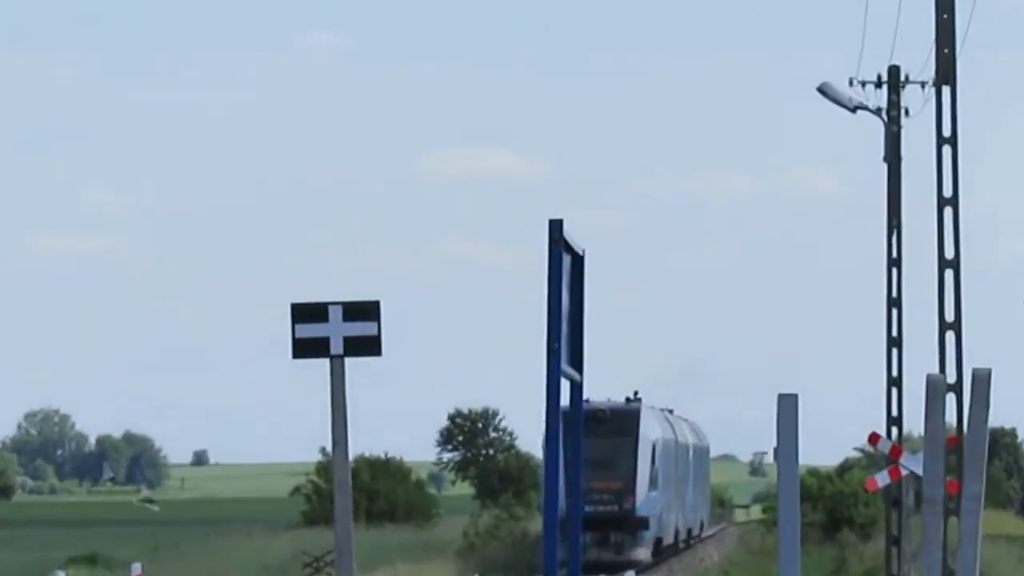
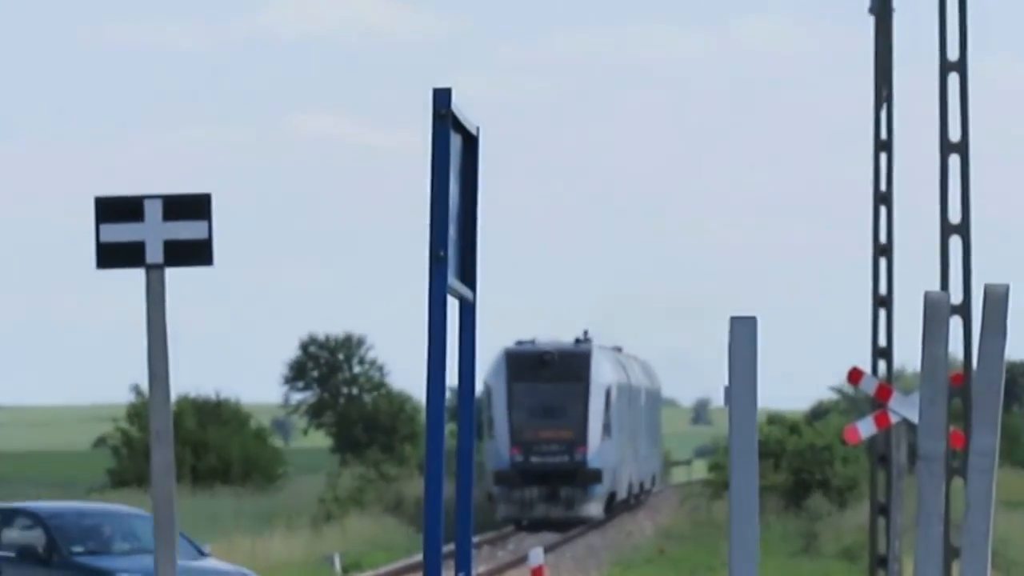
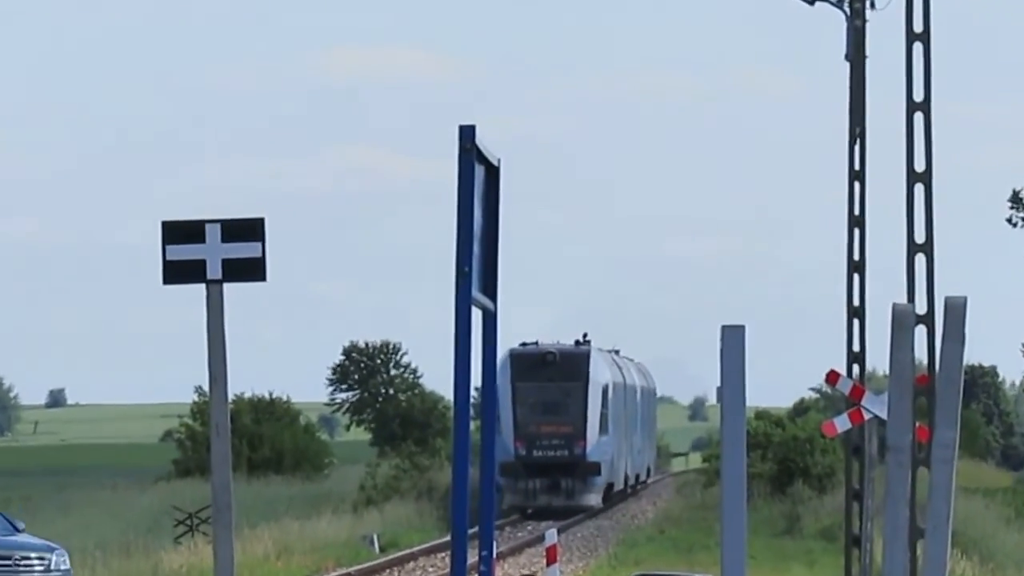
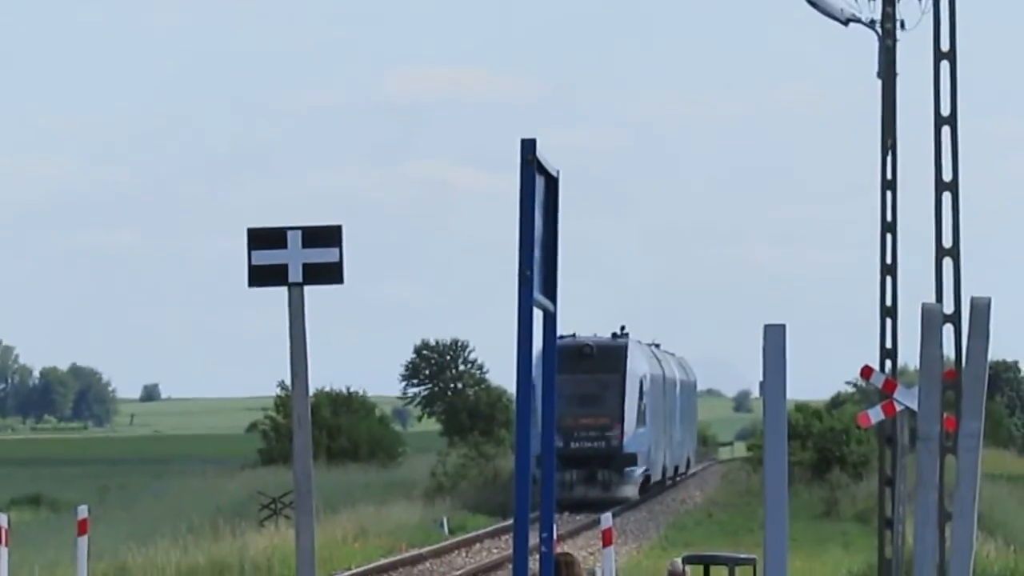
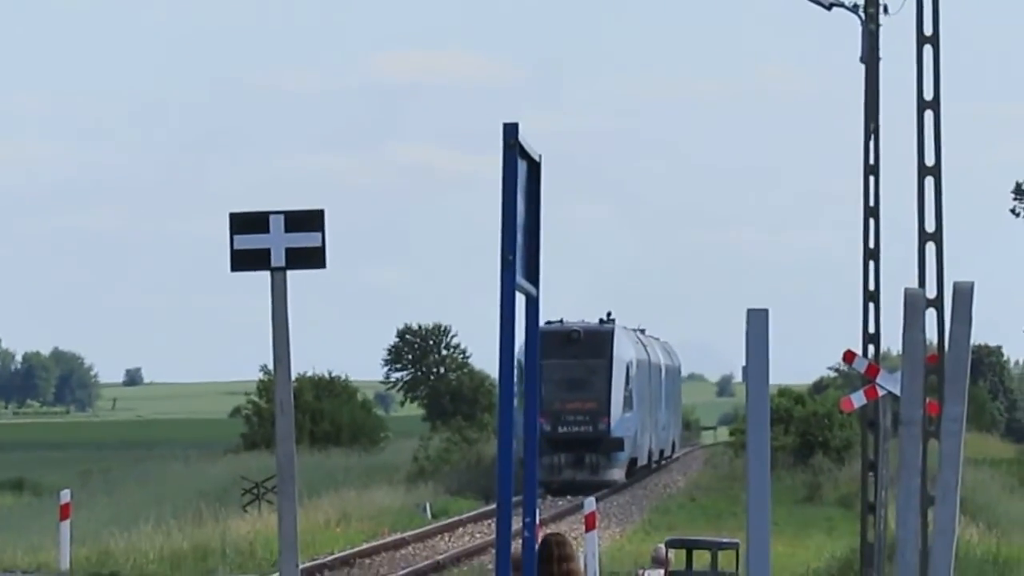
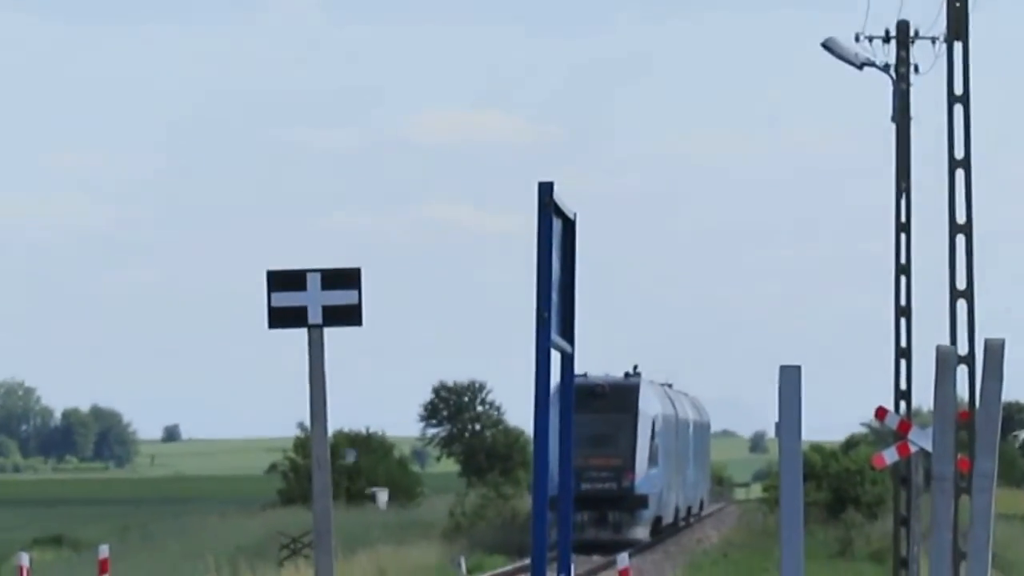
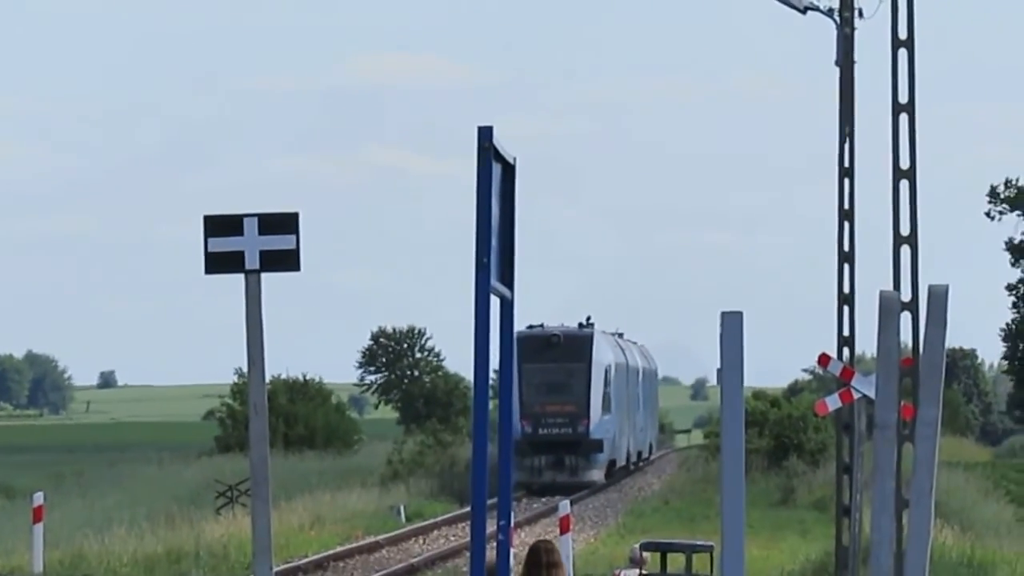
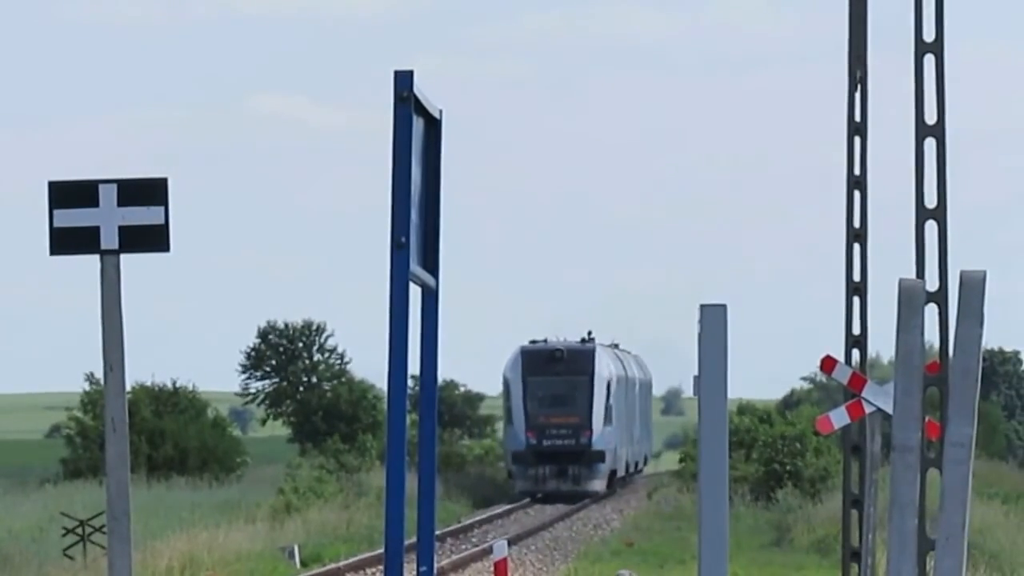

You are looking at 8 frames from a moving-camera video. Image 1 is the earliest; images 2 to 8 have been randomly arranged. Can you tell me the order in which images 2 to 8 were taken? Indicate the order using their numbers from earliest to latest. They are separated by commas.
6, 4, 5, 7, 3, 2, 8
